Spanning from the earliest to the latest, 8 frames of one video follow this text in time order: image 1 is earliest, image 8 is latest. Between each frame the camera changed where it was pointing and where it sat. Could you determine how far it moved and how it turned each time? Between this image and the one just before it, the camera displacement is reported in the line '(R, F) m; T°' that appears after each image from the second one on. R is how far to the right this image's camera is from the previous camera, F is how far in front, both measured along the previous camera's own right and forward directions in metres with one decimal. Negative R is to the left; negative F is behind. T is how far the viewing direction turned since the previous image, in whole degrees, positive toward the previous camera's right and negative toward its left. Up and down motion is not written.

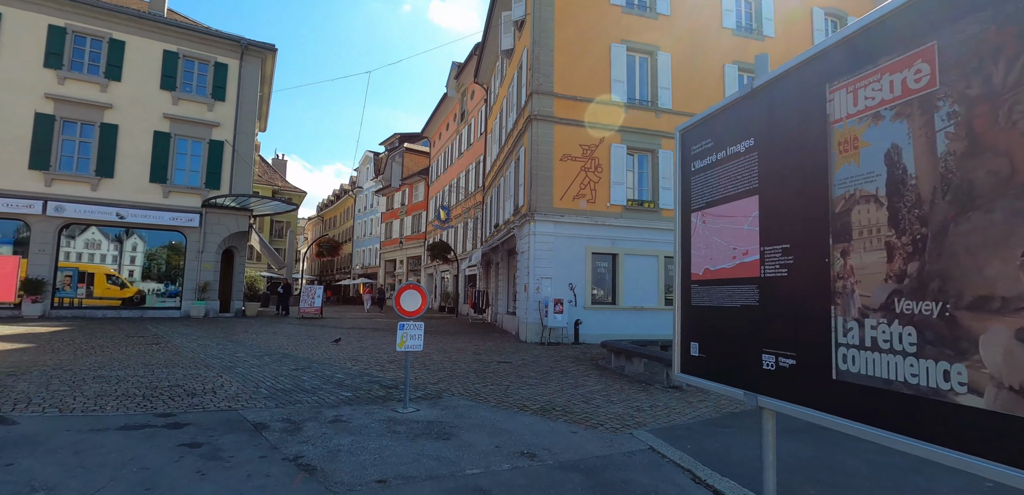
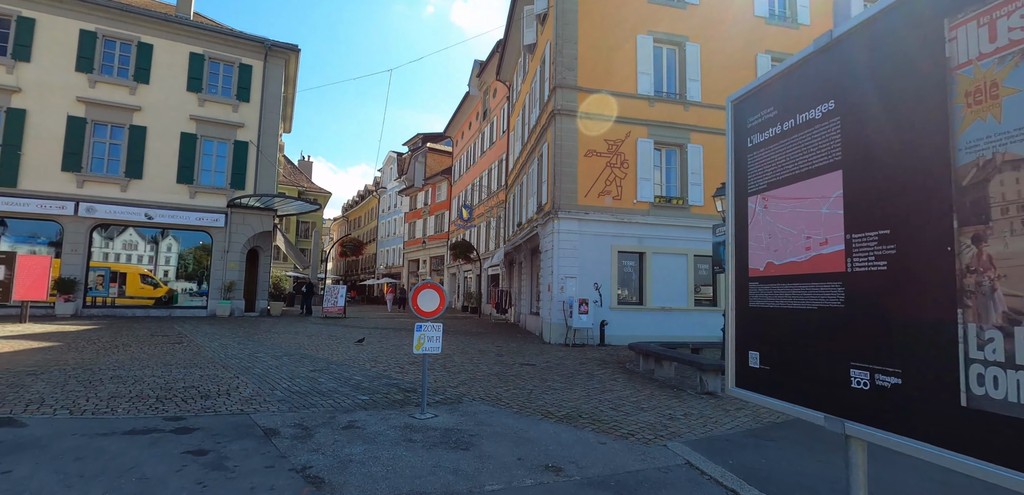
(0.0, +0.4) m; -3°
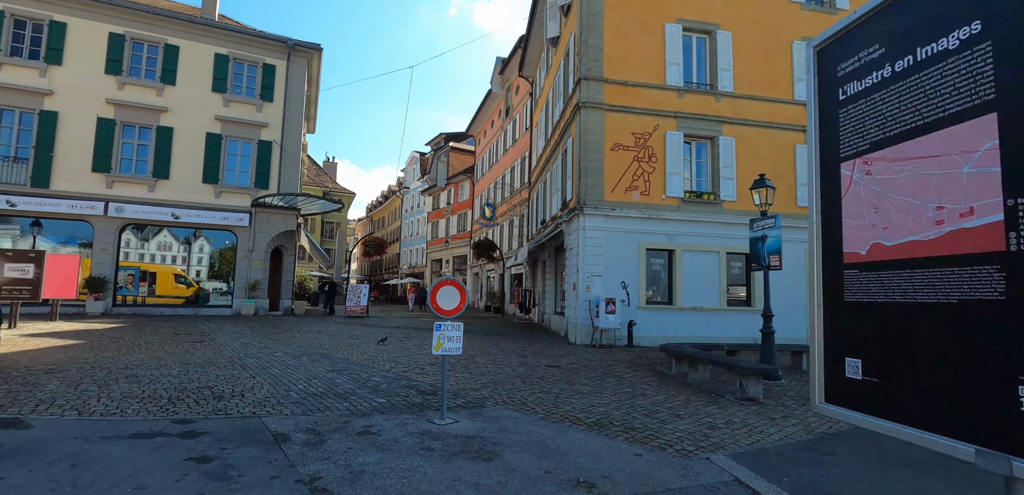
(0.0, +0.5) m; -3°
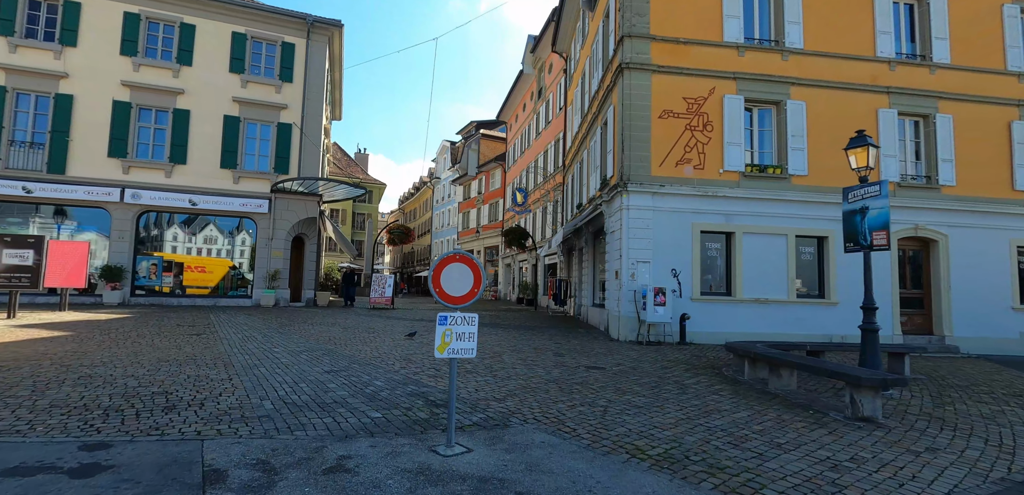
(0.0, +1.8) m; -4°
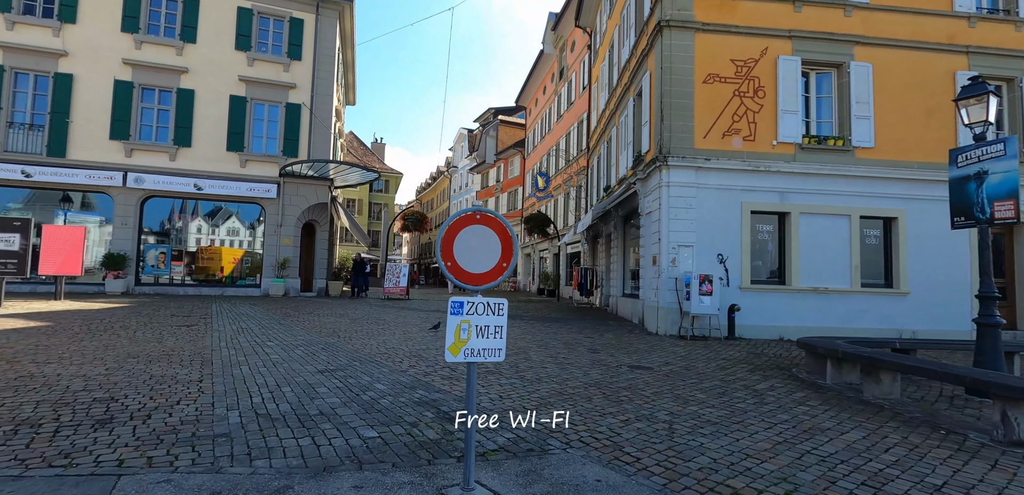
(-0.2, +1.4) m; -2°
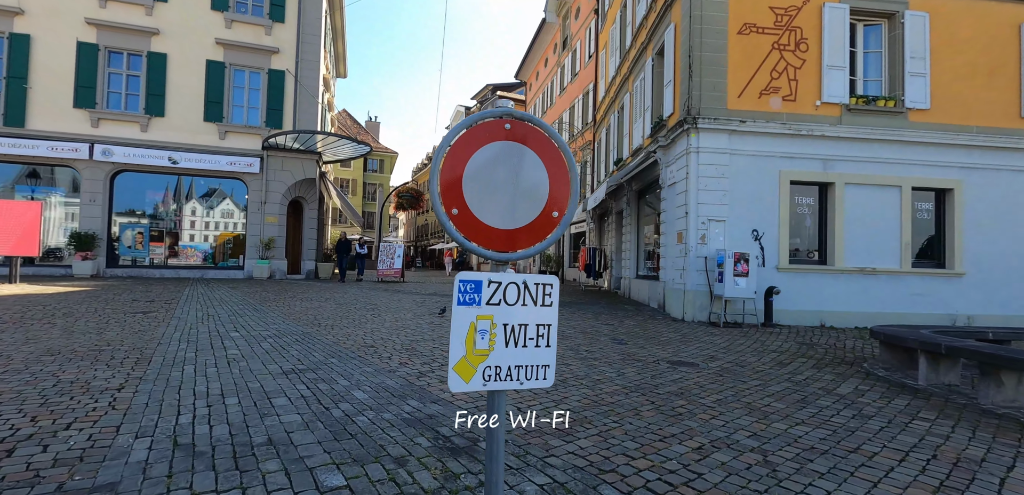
(-0.2, +1.4) m; 0°
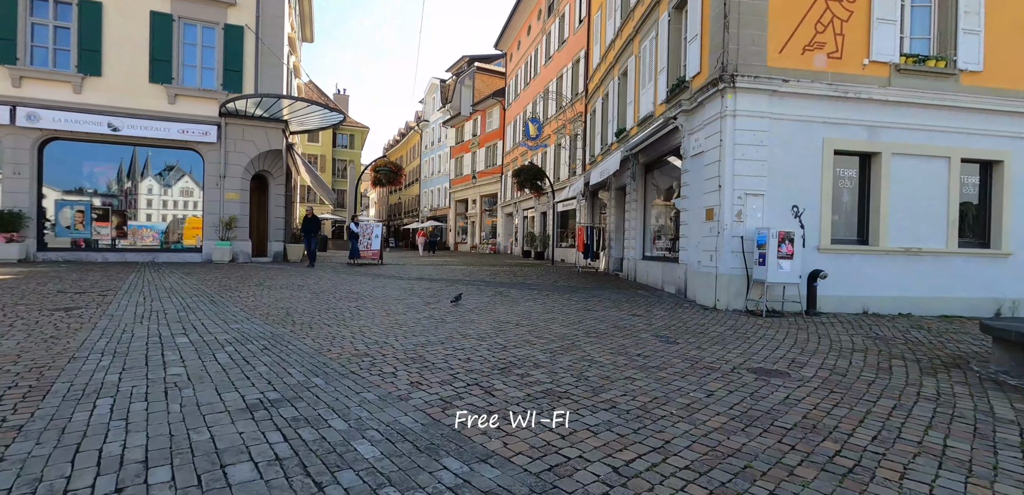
(-0.7, +1.5) m; +3°
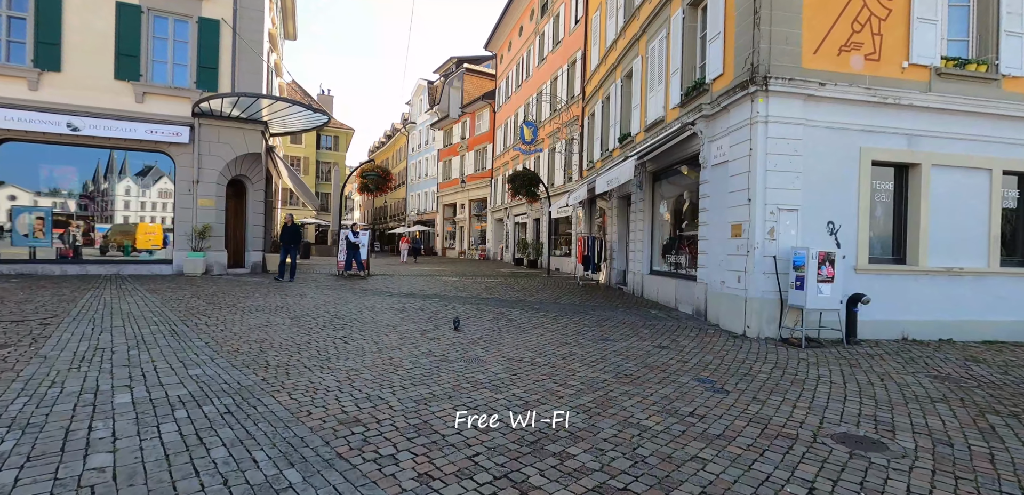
(-0.4, +1.0) m; +2°
